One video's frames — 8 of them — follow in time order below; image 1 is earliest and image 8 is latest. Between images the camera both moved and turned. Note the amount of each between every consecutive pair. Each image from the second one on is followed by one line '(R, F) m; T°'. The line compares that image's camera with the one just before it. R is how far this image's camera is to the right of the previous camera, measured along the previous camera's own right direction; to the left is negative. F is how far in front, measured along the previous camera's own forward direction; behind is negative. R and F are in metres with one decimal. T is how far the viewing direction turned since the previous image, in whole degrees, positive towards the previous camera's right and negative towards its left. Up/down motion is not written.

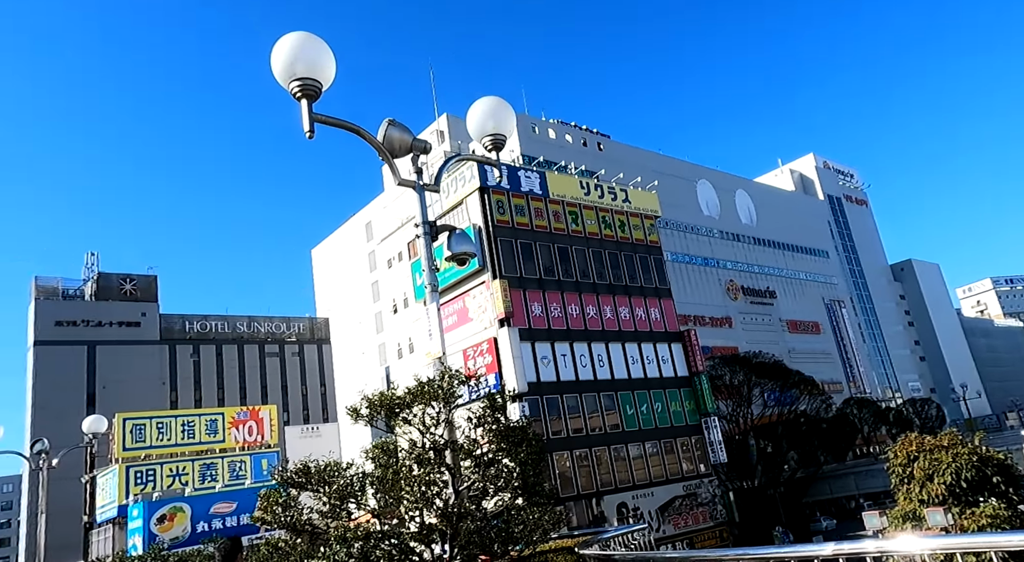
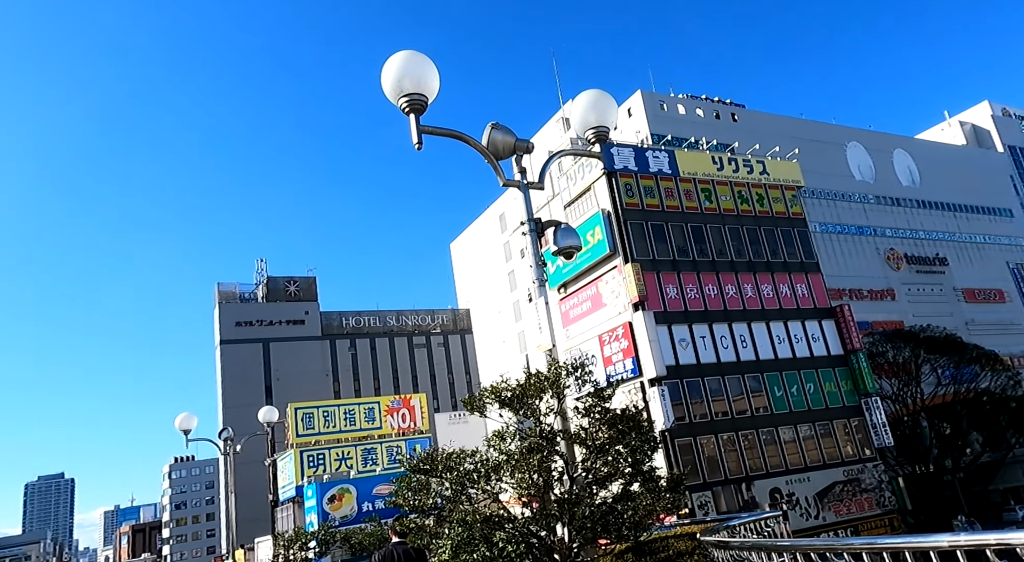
(+3.0, -0.2) m; -13°
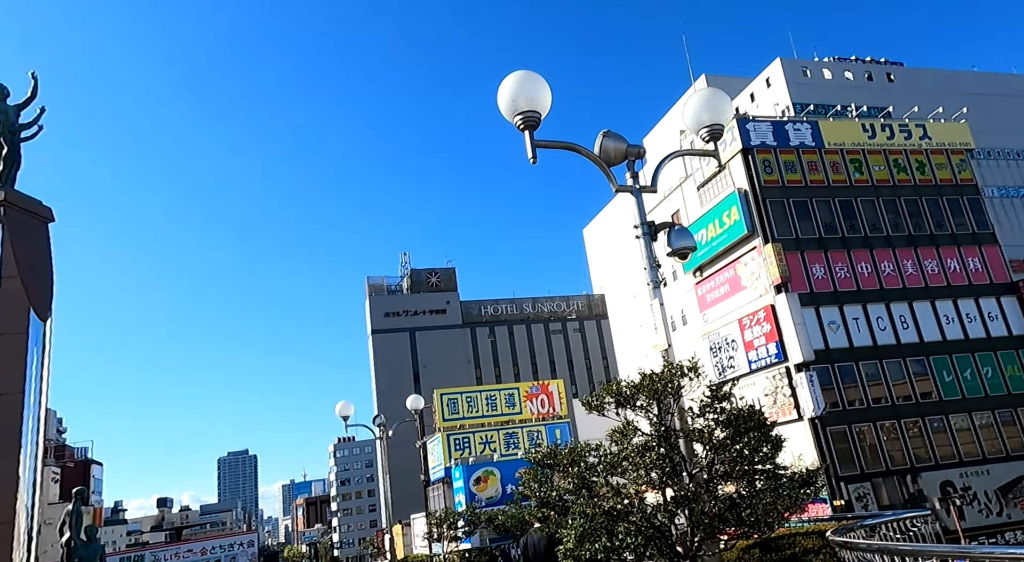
(+2.5, +0.4) m; -13°
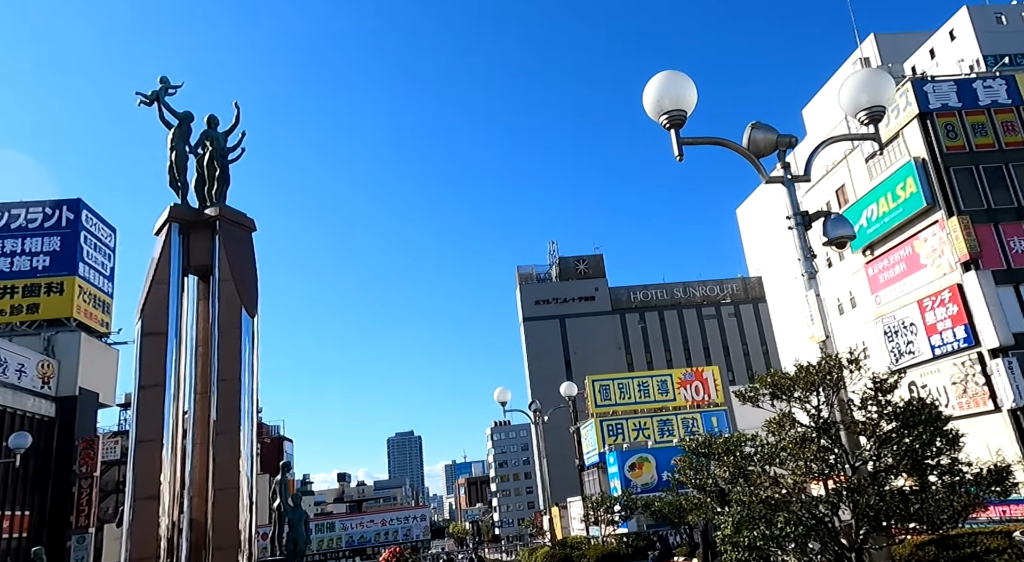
(+0.6, -0.3) m; -12°
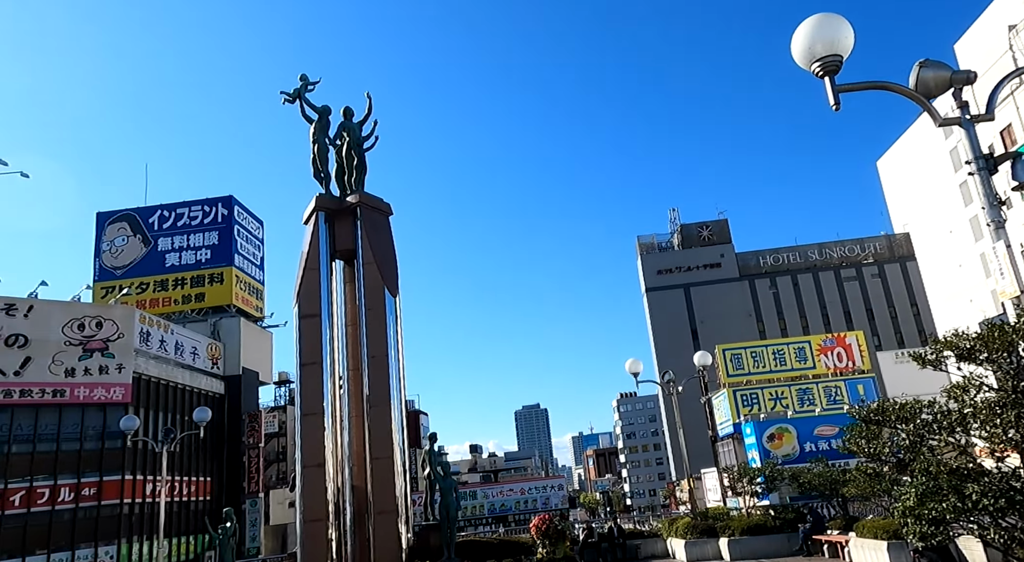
(-0.5, +0.1) m; -8°
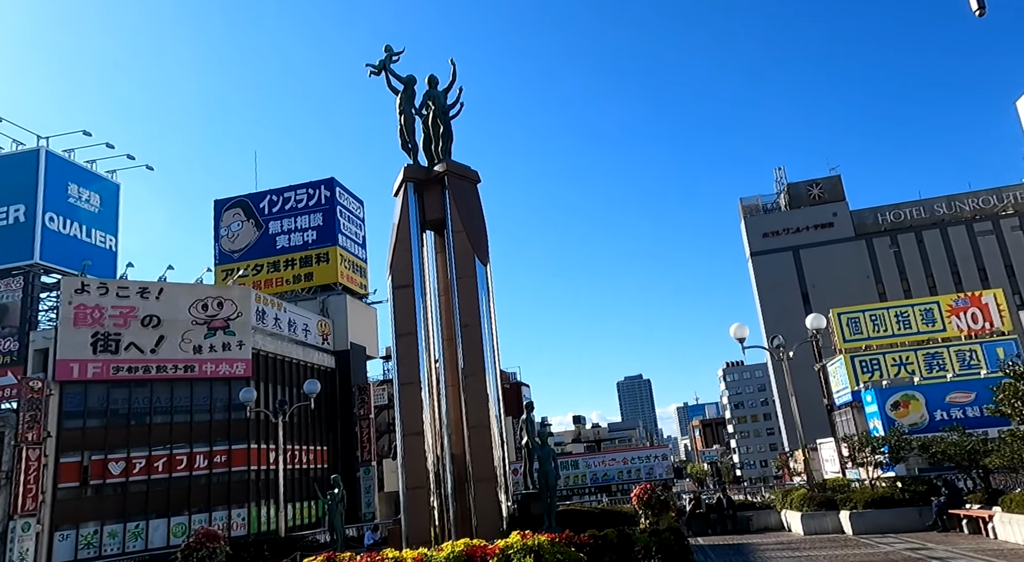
(0.0, +0.9) m; -7°
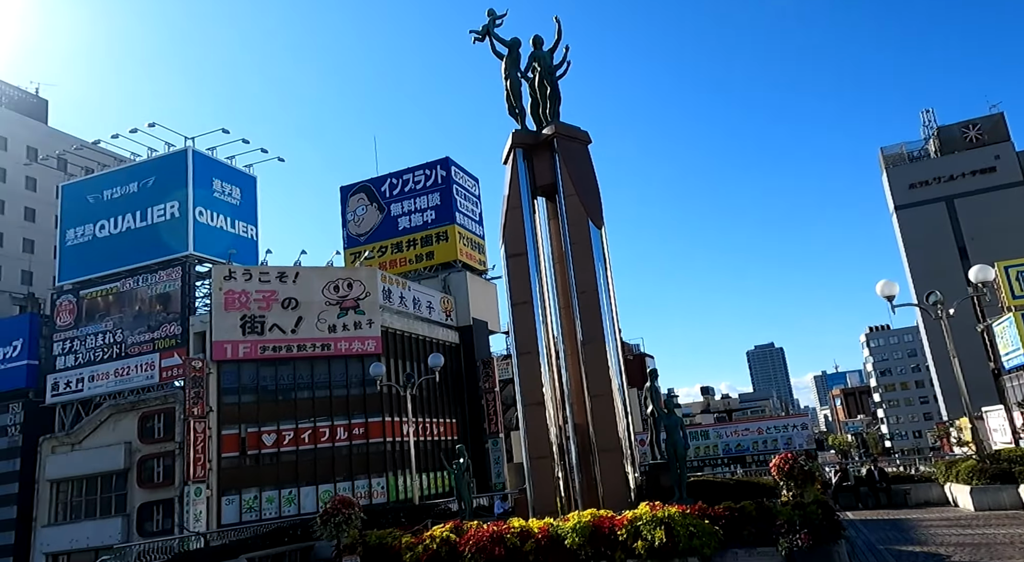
(-0.1, +1.4) m; -9°
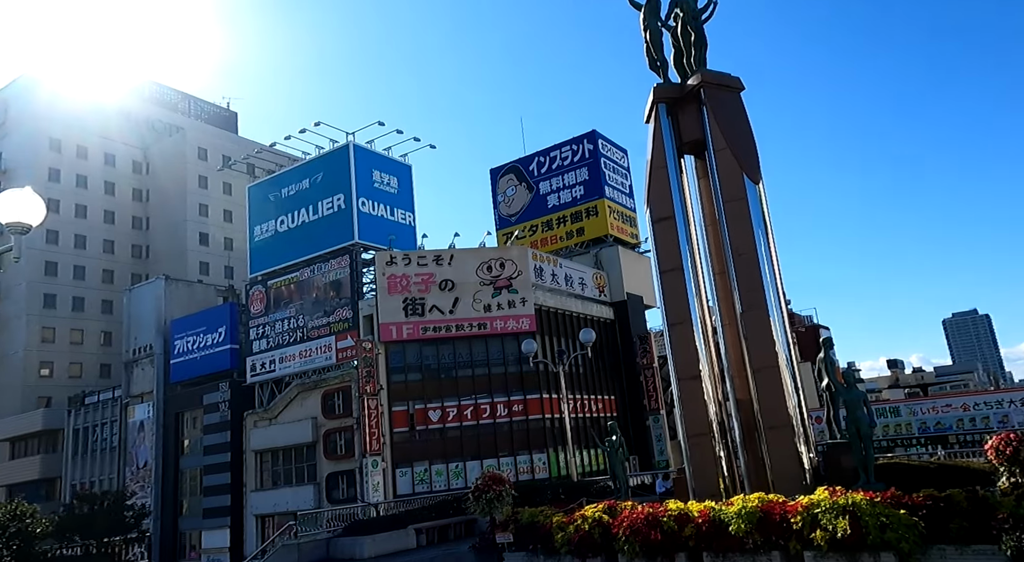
(+0.2, +2.8) m; -11°
